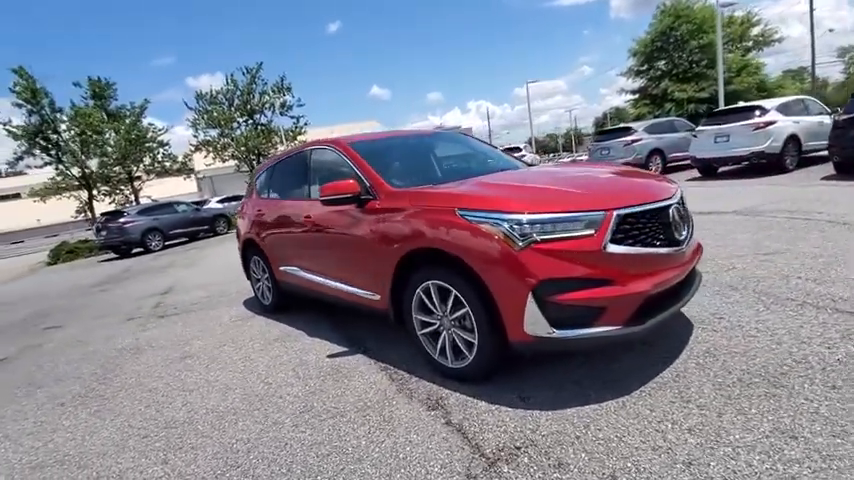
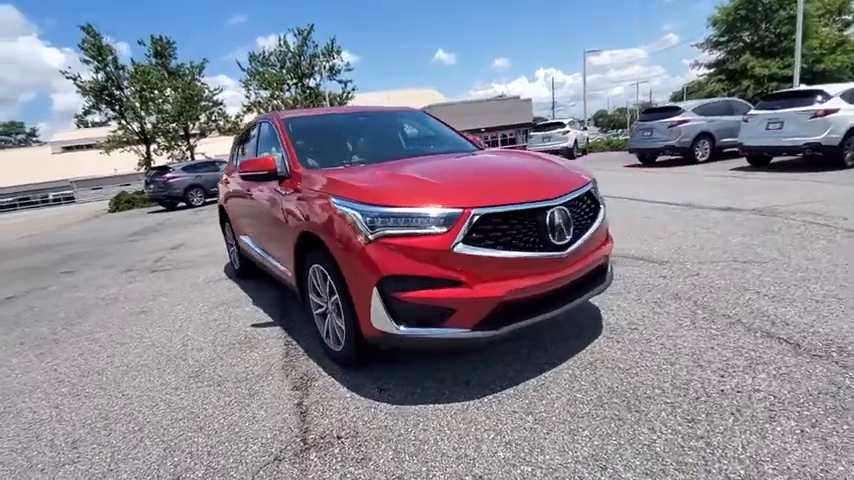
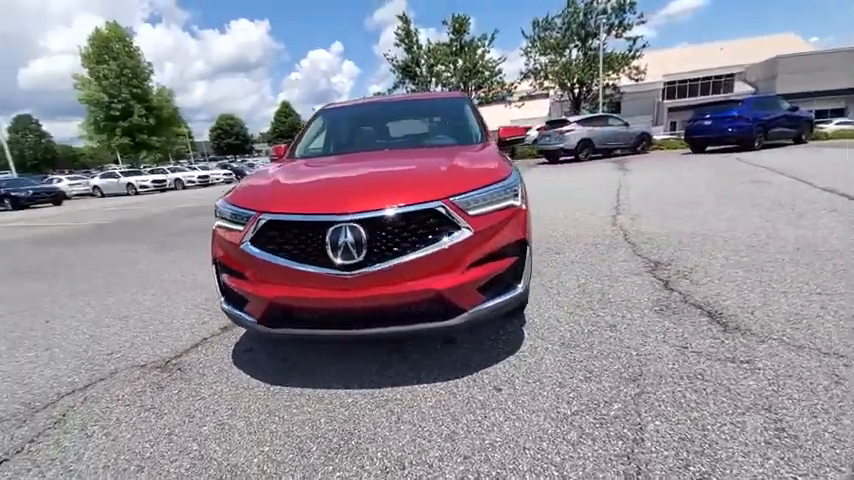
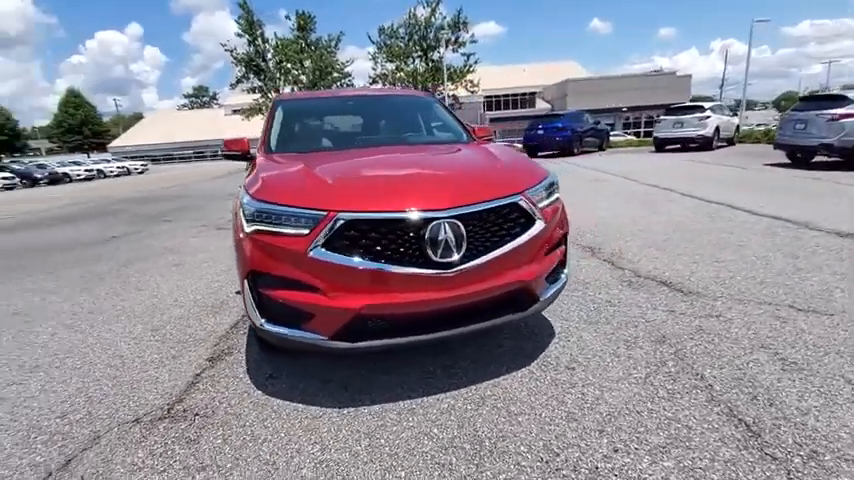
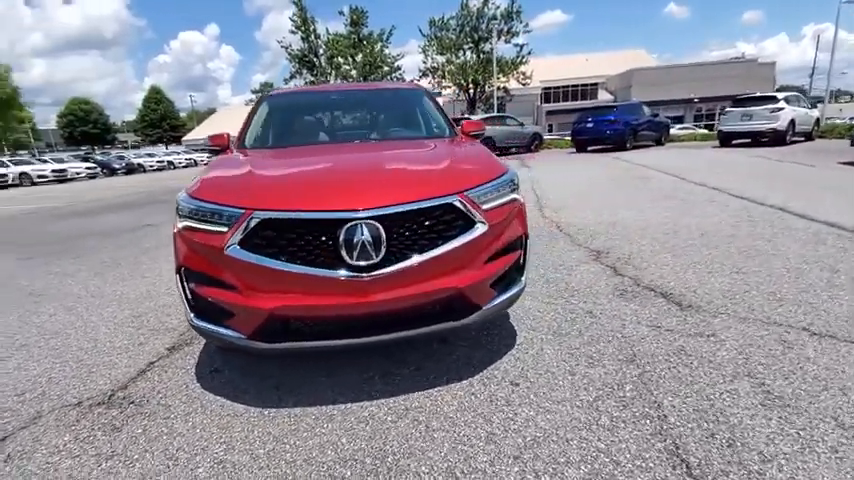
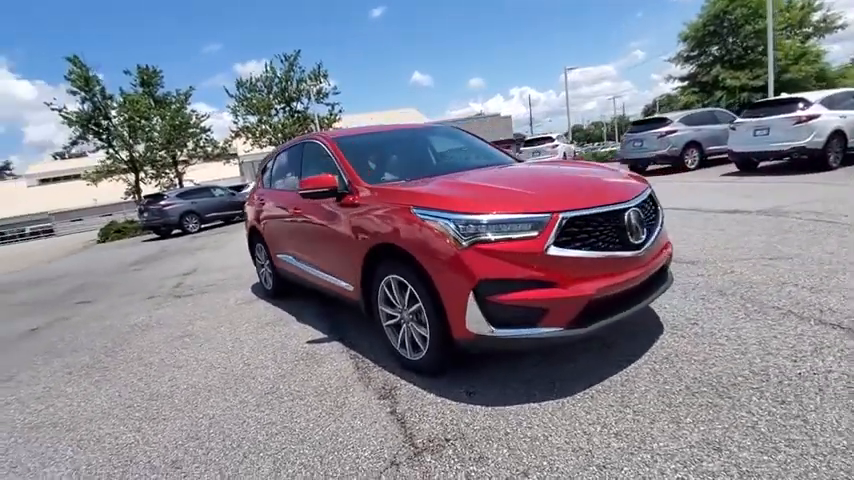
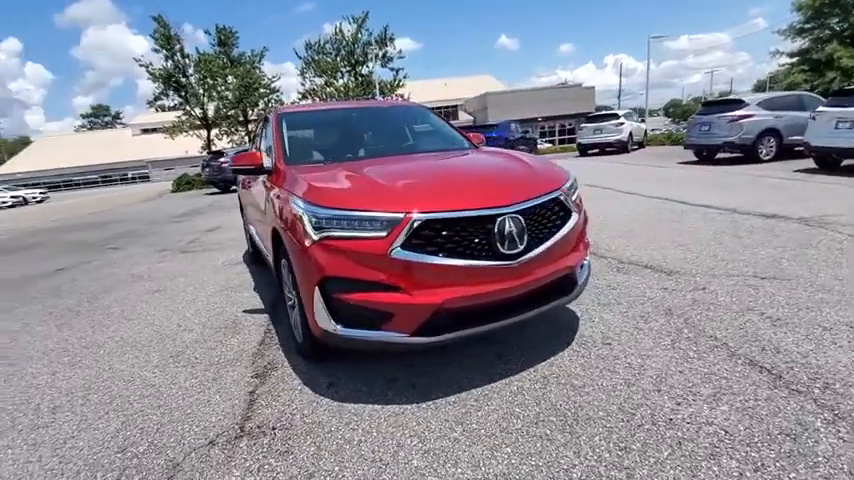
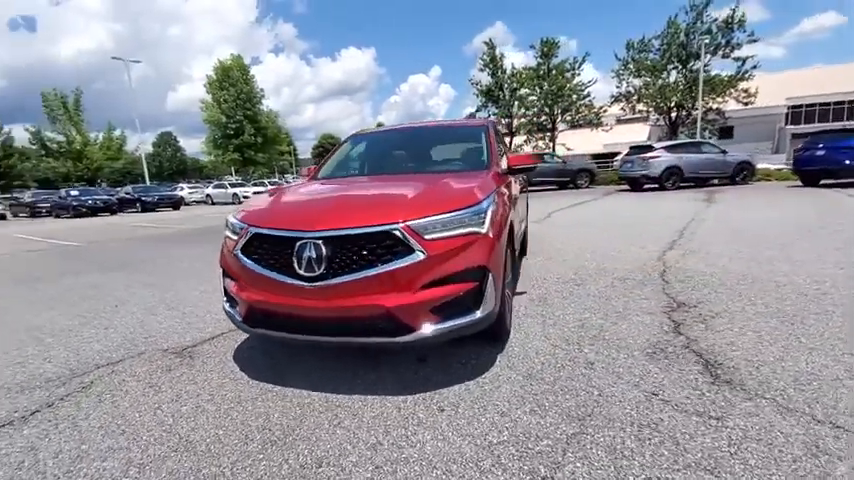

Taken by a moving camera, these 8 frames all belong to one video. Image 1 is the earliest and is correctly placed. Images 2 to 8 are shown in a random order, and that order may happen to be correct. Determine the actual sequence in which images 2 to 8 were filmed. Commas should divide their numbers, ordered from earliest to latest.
6, 2, 7, 4, 5, 3, 8
